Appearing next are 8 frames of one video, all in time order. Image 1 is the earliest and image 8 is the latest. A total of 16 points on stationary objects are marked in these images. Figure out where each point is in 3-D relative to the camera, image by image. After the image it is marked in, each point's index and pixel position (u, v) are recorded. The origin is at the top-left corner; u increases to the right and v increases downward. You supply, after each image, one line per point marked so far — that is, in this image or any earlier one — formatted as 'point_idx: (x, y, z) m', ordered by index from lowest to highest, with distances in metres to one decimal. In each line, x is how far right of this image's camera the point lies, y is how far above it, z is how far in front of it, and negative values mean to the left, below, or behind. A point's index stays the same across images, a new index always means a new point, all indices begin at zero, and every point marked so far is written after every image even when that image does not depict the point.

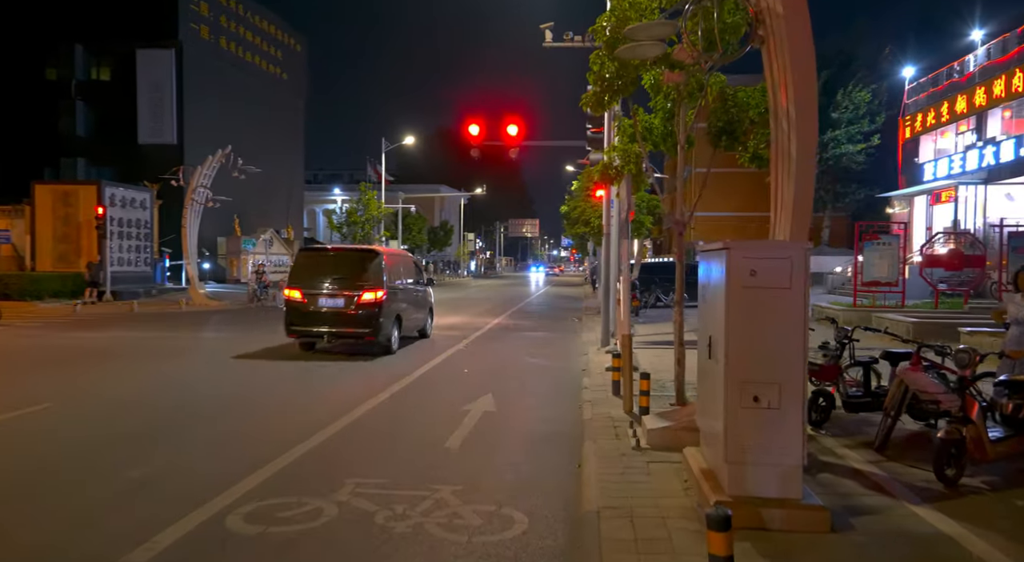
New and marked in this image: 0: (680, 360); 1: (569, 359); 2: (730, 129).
0: (+1.9, -0.9, +8.5) m
1: (+1.1, -1.4, +14.0) m
2: (+2.6, +1.8, +9.1) m
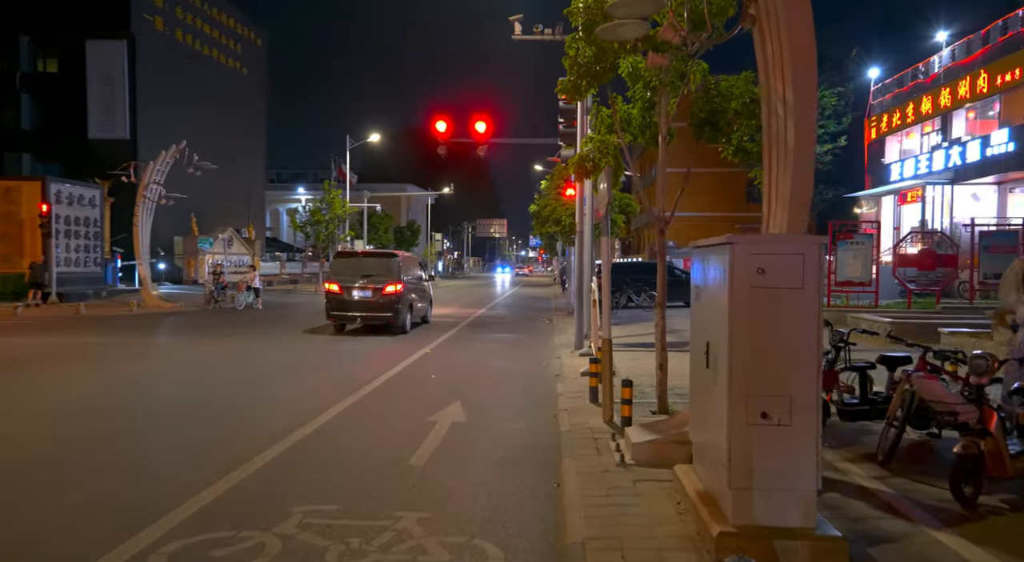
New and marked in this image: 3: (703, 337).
0: (+1.5, -0.9, +8.0) m
1: (+0.5, -1.4, +13.5) m
2: (+2.2, +1.8, +8.6) m
3: (+1.1, -0.3, +4.6) m
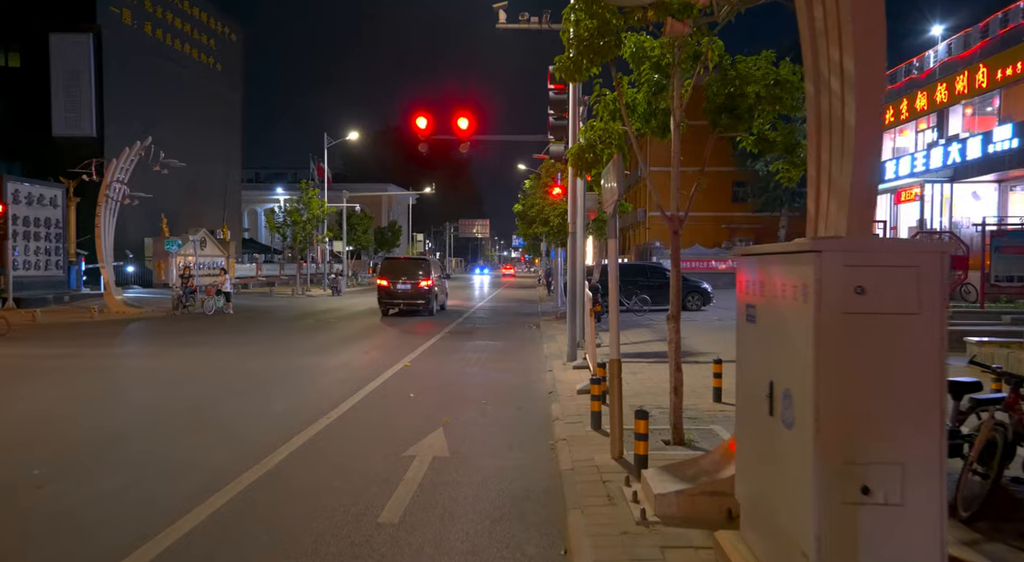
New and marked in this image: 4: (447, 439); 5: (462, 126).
0: (+1.5, -1.0, +6.9) m
1: (+0.3, -1.5, +12.3) m
2: (+2.1, +1.7, +7.5) m
3: (+1.1, -0.4, +3.5) m
4: (-0.6, -1.5, +7.6) m
5: (-1.2, +3.6, +18.7) m
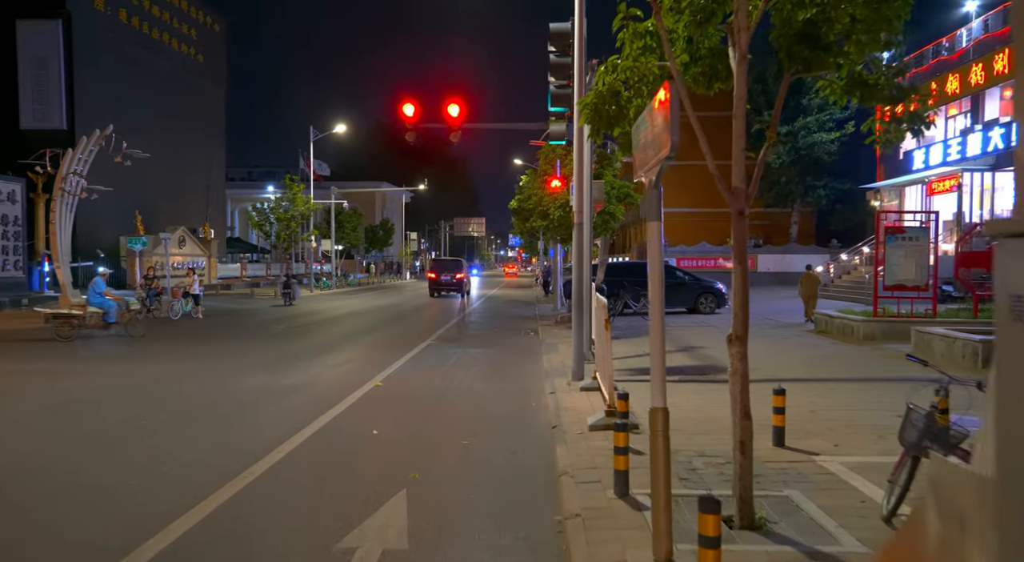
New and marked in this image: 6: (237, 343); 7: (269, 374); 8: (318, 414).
0: (+1.4, -1.0, +4.6) m
1: (+0.2, -1.5, +10.1) m
2: (+2.1, +1.7, +5.3) m
3: (+1.1, -0.4, +1.3) m
4: (-0.7, -1.6, +5.3) m
5: (-1.3, +3.6, +16.4) m
6: (-7.1, -1.6, +20.0) m
7: (-4.5, -1.7, +14.4) m
8: (-2.5, -1.7, +10.0) m
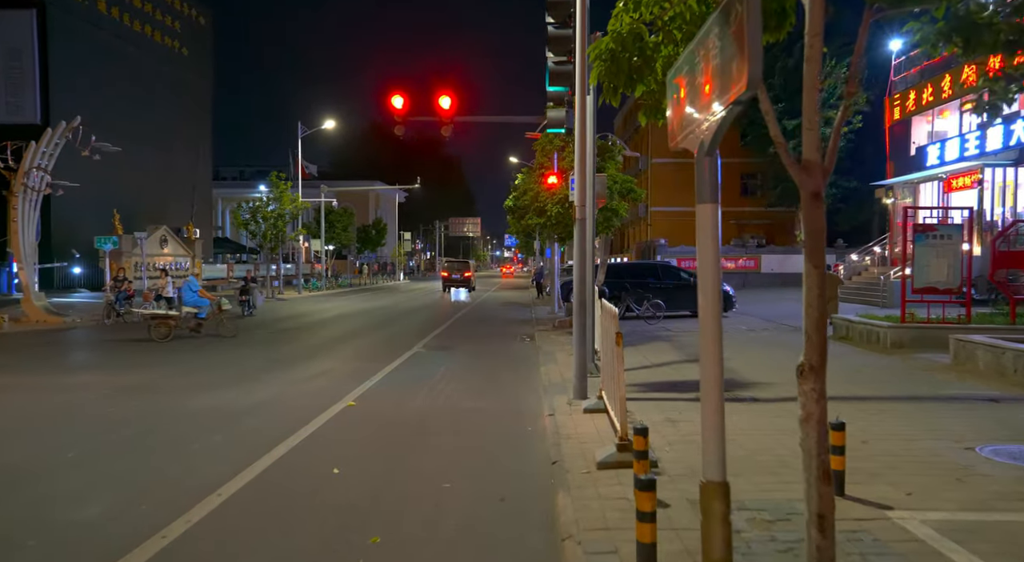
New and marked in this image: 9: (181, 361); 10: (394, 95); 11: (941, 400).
0: (+1.3, -1.0, +3.3) m
1: (+0.1, -1.6, +8.8) m
2: (+2.0, +1.6, +3.9) m
3: (+1.0, -0.5, -0.1) m
4: (-0.8, -1.6, +4.0) m
5: (-1.4, +3.5, +15.1) m
6: (-7.2, -1.6, +18.6) m
7: (-4.6, -1.8, +13.0) m
8: (-2.6, -1.7, +8.6) m
9: (-7.3, -1.7, +17.0) m
10: (-2.4, +3.8, +16.4) m
11: (+4.9, -1.4, +8.8) m
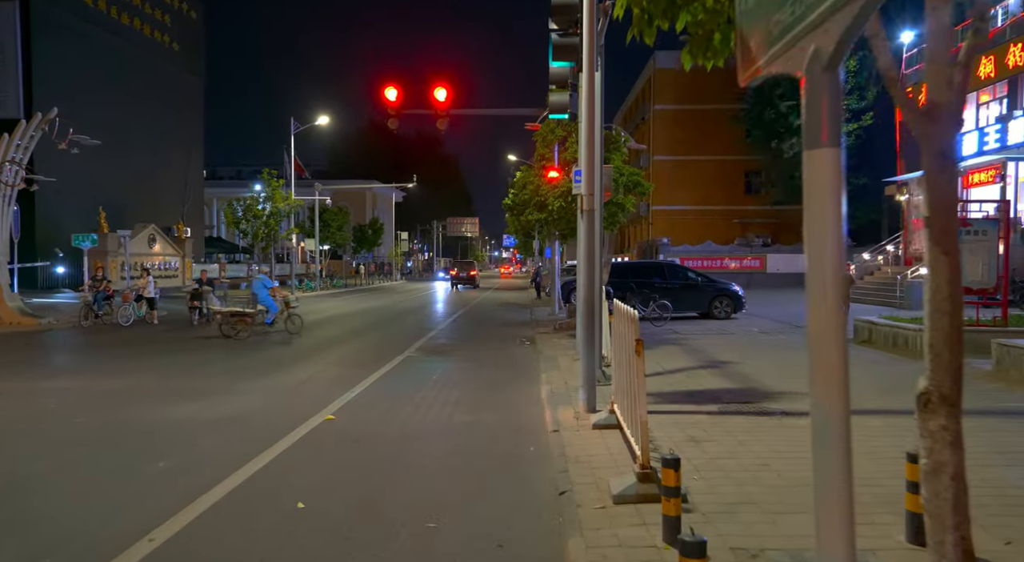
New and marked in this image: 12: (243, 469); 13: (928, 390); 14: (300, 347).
0: (+1.4, -1.0, +2.3) m
1: (+0.1, -1.5, +7.7) m
2: (+2.0, +1.7, +2.9) m
3: (+1.1, -0.5, -1.1) m
4: (-0.8, -1.6, +2.9) m
5: (-1.4, +3.5, +14.0) m
6: (-7.3, -1.6, +17.6) m
7: (-4.6, -1.7, +11.9) m
8: (-2.6, -1.7, +7.6) m
9: (-7.3, -1.7, +16.0) m
10: (-2.5, +3.8, +15.4) m
11: (+4.9, -1.3, +7.8) m
12: (-2.5, -1.7, +7.0) m
13: (+1.3, -0.3, +2.4) m
14: (-4.9, -1.5, +17.8) m
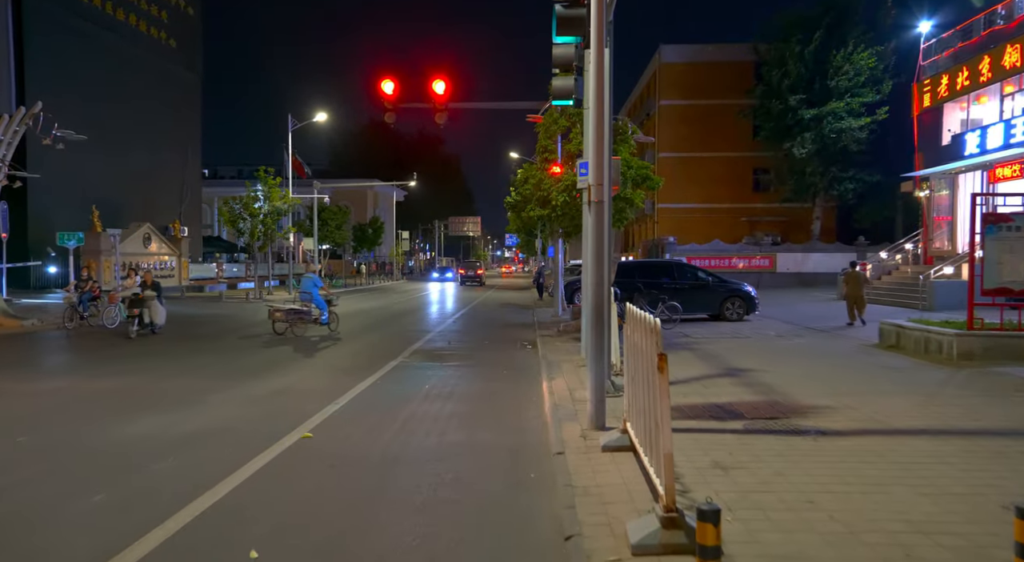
0: (+1.3, -1.0, +1.3) m
1: (+0.1, -1.6, +6.8) m
2: (+2.0, +1.7, +2.0) m
3: (+1.0, -0.5, -2.0) m
4: (-0.8, -1.6, +2.0) m
5: (-1.4, +3.5, +13.1) m
6: (-7.2, -1.6, +16.7) m
7: (-4.6, -1.8, +11.0) m
8: (-2.6, -1.7, +6.7) m
9: (-7.3, -1.7, +15.1) m
10: (-2.4, +3.8, +14.5) m
11: (+4.9, -1.3, +6.8) m
12: (-2.5, -1.7, +6.1) m
13: (+1.3, -0.3, +1.5) m
14: (-4.9, -1.5, +16.9) m
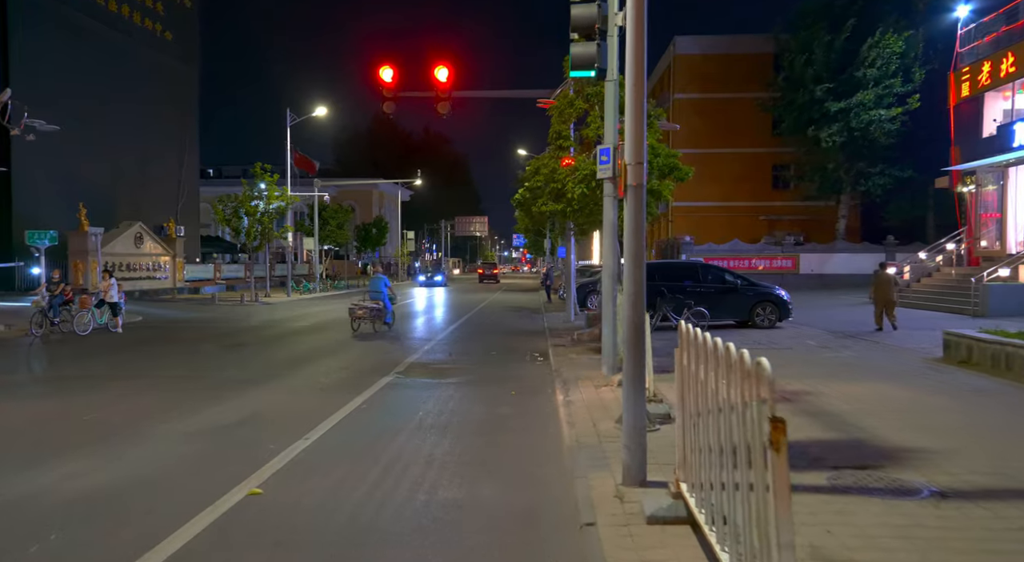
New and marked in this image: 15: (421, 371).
0: (+1.4, -1.1, -0.4) m
1: (+0.2, -1.6, +5.1) m
2: (+2.0, +1.6, +0.2) m
3: (+1.0, -0.5, -3.7) m
4: (-0.7, -1.7, +0.3) m
5: (-1.3, +3.5, +11.4) m
6: (-7.1, -1.7, +15.0) m
7: (-4.5, -1.8, +9.4) m
8: (-2.5, -1.8, +5.0) m
9: (-7.1, -1.8, +13.4) m
10: (-2.3, +3.8, +12.8) m
11: (+5.0, -1.4, +5.1) m
12: (-2.4, -1.8, +4.4) m
13: (+1.3, -0.4, -0.3) m
14: (-4.7, -1.6, +15.2) m
15: (-1.5, -1.4, +12.5) m
